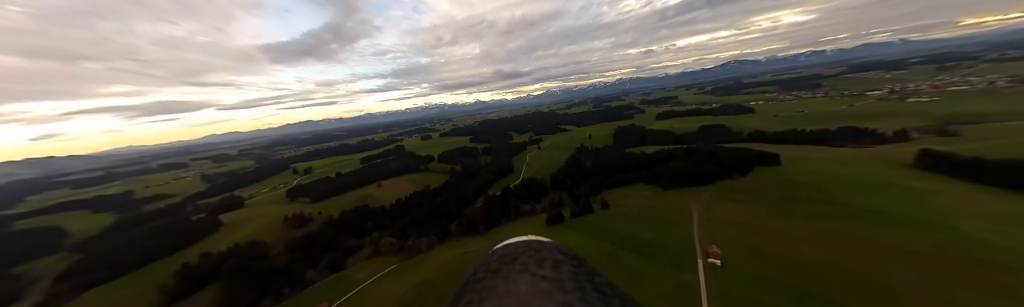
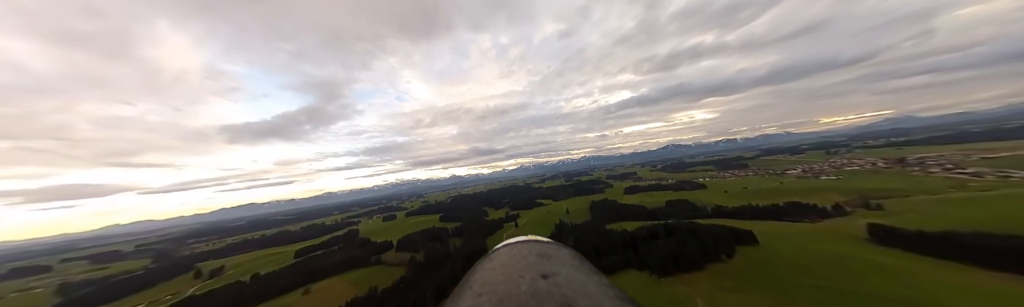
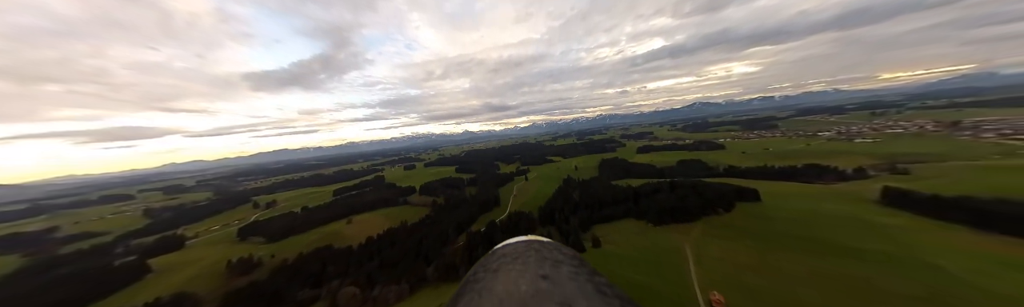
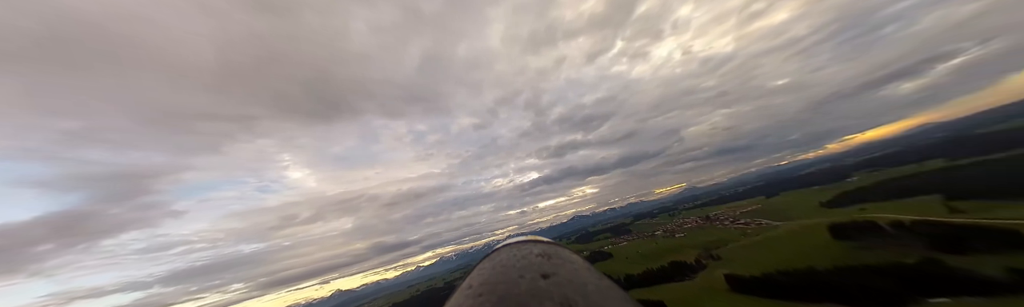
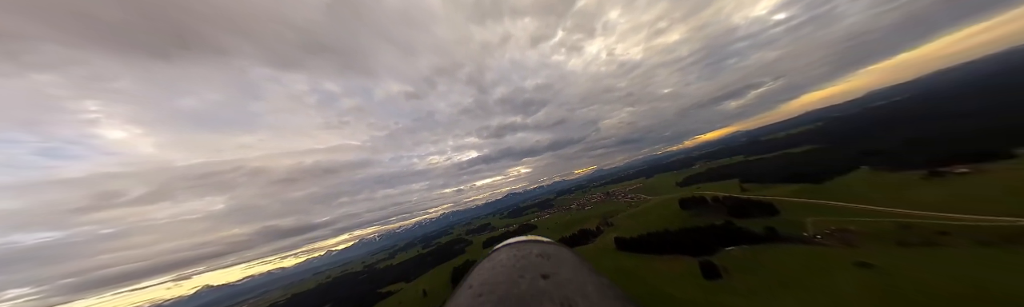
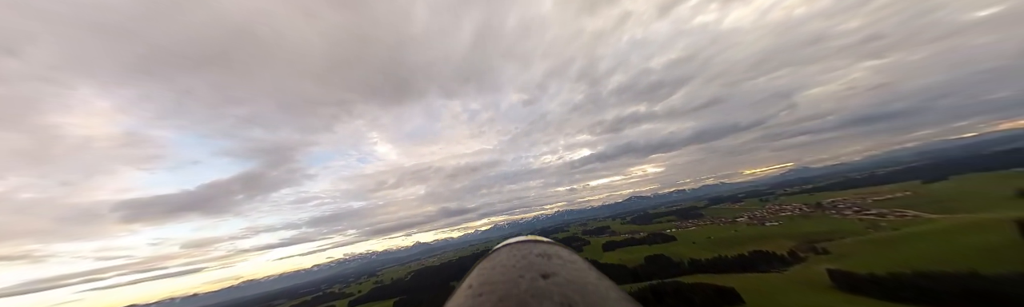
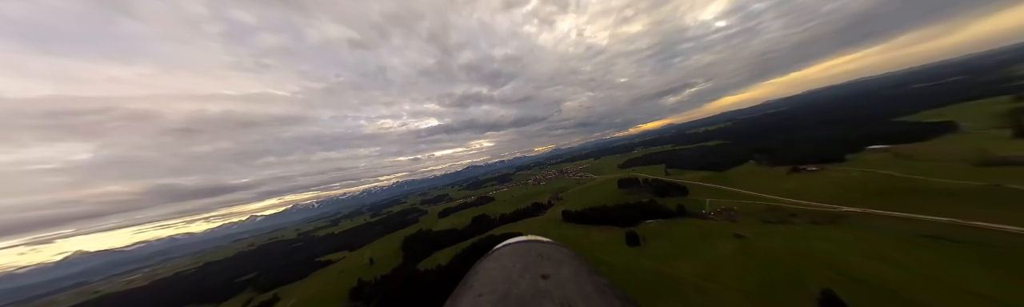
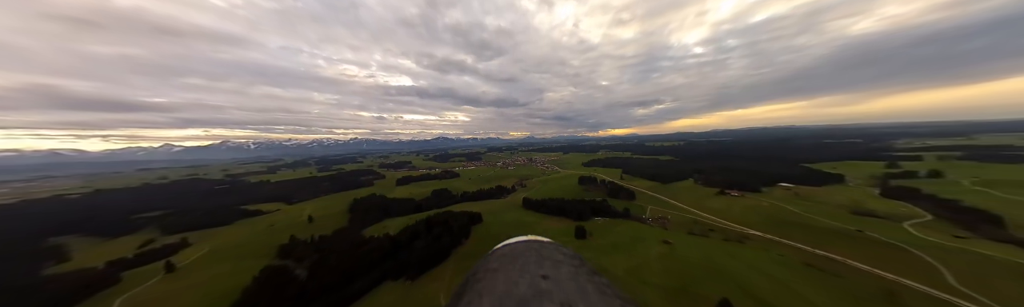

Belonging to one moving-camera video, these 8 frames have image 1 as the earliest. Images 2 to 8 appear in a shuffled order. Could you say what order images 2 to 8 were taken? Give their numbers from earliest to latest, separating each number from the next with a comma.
3, 2, 6, 4, 5, 7, 8
